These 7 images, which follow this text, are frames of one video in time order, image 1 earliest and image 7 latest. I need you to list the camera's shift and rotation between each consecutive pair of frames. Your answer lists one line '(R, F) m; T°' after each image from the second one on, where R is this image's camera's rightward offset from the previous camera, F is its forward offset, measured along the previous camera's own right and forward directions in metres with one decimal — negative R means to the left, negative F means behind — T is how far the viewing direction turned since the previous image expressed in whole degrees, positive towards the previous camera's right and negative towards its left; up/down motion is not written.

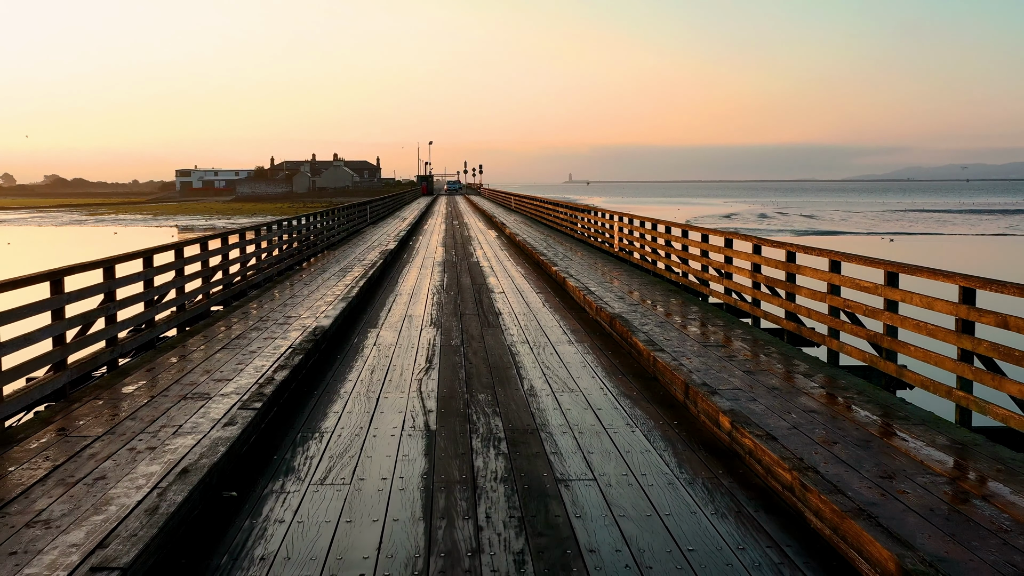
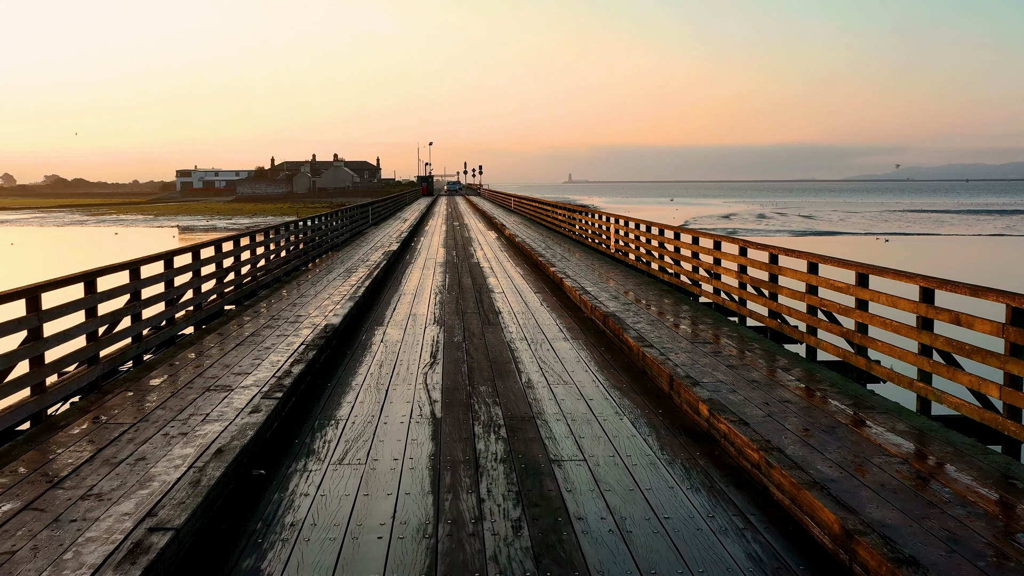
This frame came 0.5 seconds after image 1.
(0.0, -0.4) m; 0°
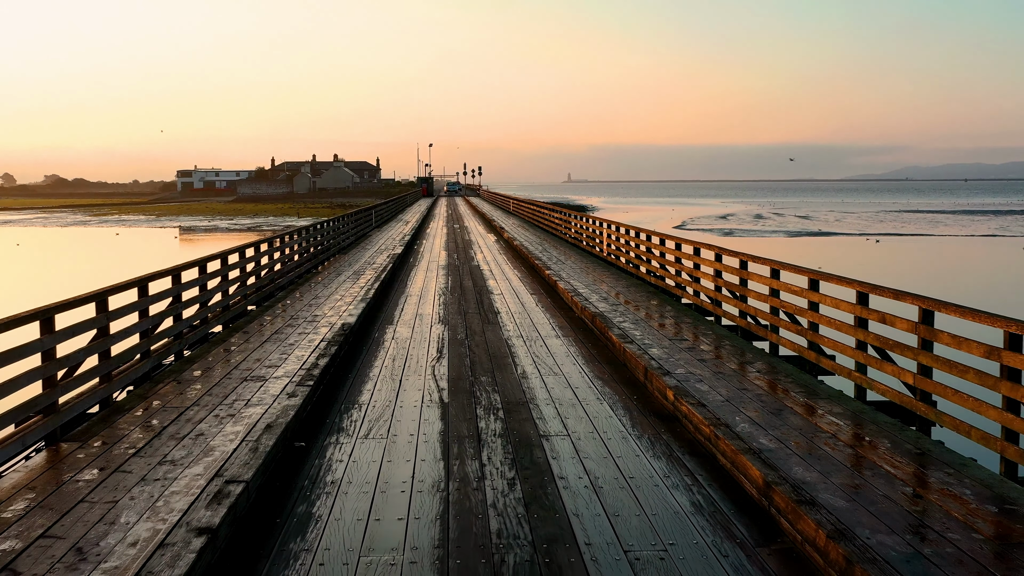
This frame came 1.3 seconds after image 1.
(0.0, -0.8) m; 0°
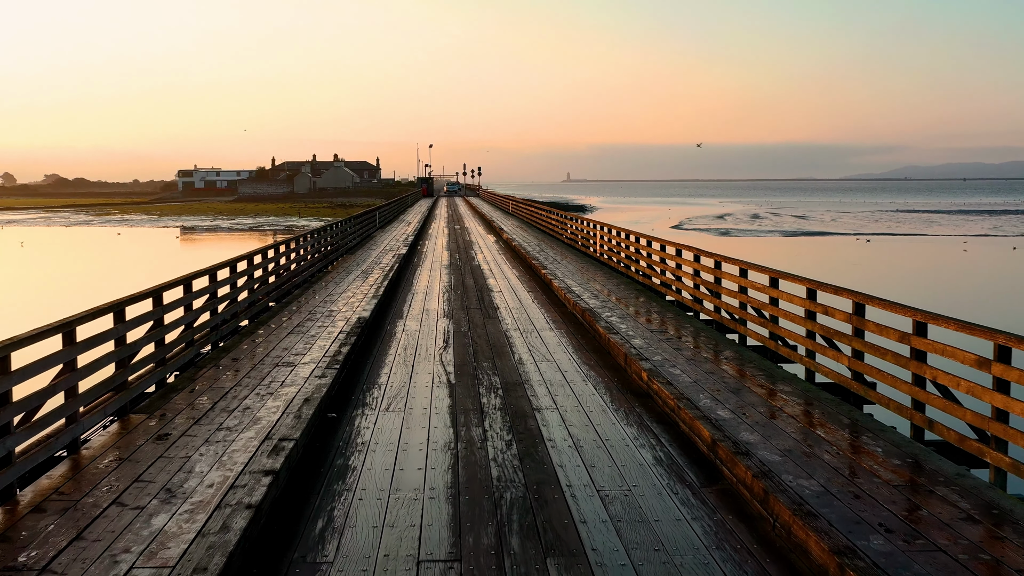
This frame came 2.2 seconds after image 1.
(0.0, -0.8) m; 0°
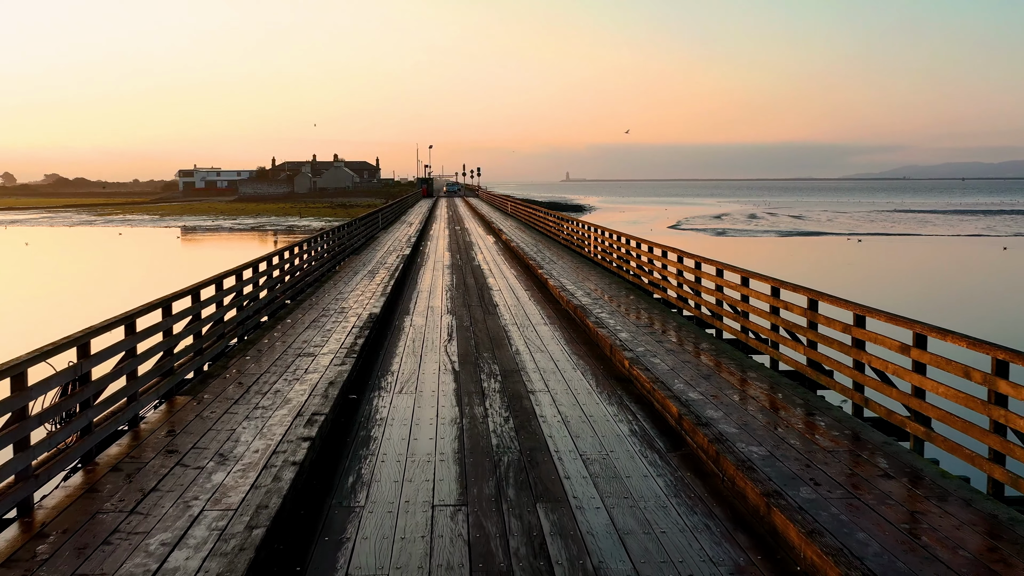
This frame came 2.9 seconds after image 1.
(0.0, -0.7) m; 0°
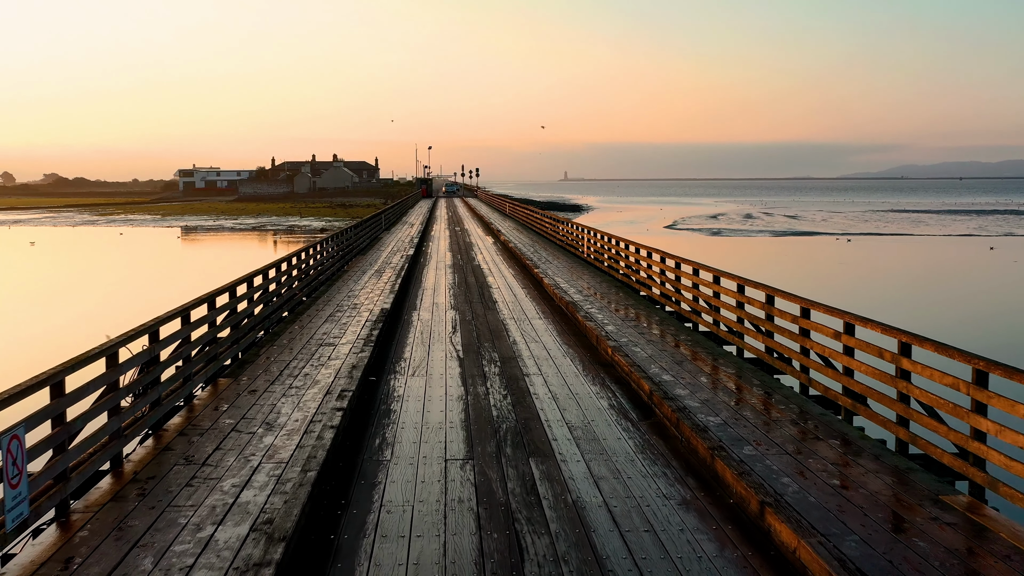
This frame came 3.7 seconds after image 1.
(0.0, -0.9) m; 0°
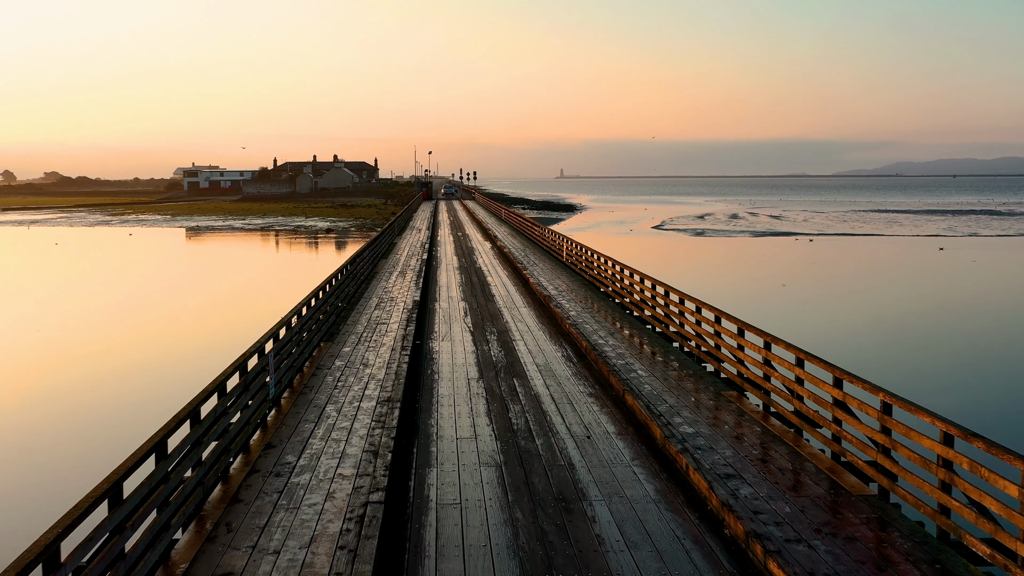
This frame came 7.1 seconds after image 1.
(+0.1, -4.1) m; 0°
